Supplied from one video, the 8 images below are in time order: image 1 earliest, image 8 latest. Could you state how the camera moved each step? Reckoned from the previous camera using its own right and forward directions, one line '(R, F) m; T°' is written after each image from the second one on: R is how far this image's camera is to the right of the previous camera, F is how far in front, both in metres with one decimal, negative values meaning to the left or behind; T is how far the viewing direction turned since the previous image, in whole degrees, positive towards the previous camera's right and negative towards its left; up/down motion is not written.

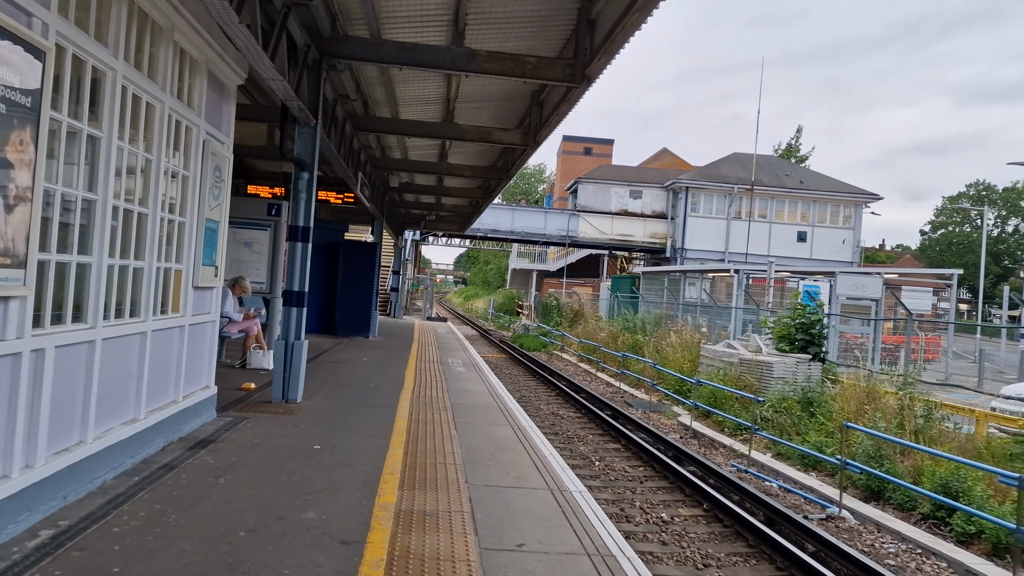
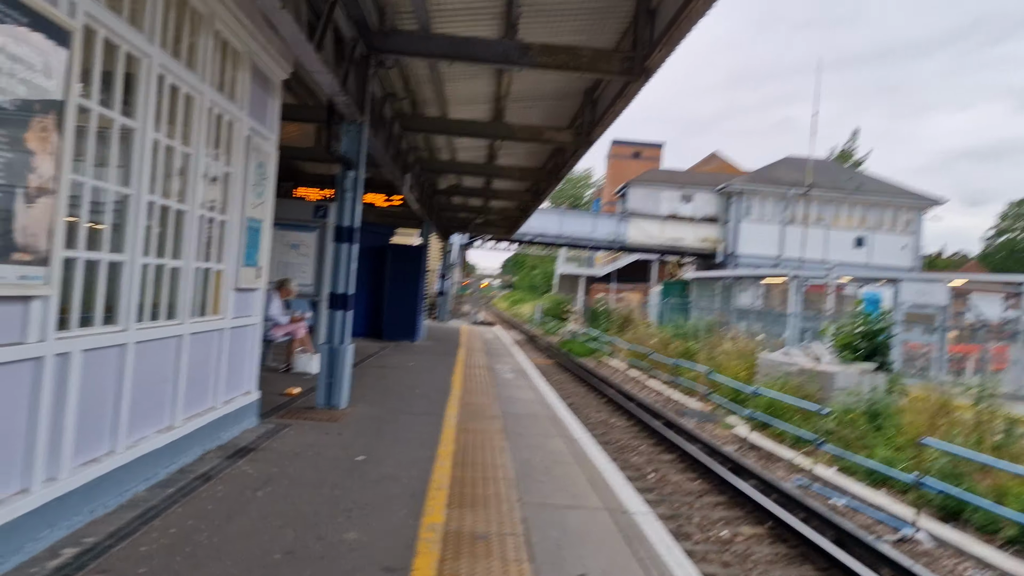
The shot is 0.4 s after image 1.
(-0.1, +0.3) m; -3°
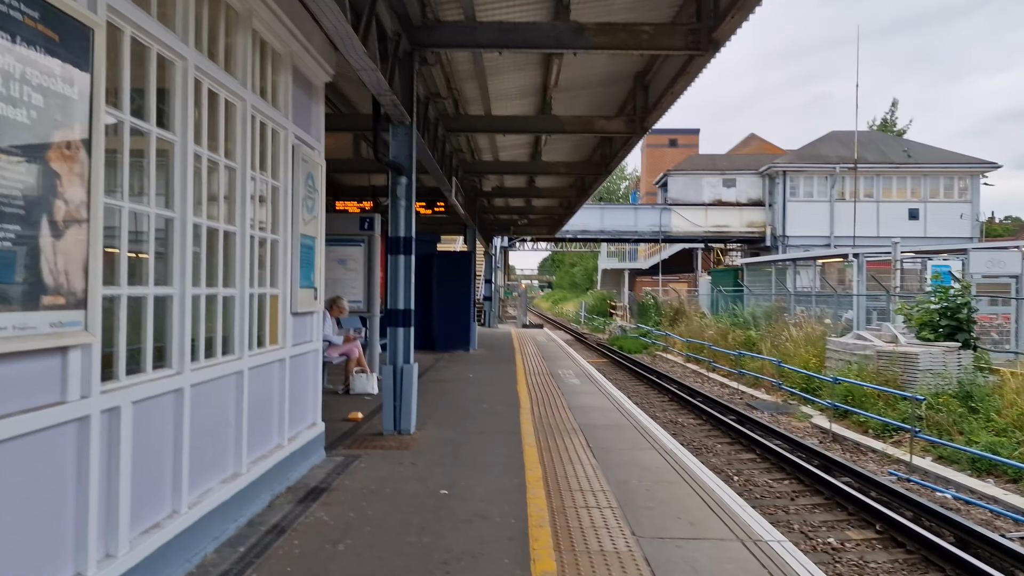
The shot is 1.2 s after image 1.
(-0.2, +0.5) m; -3°
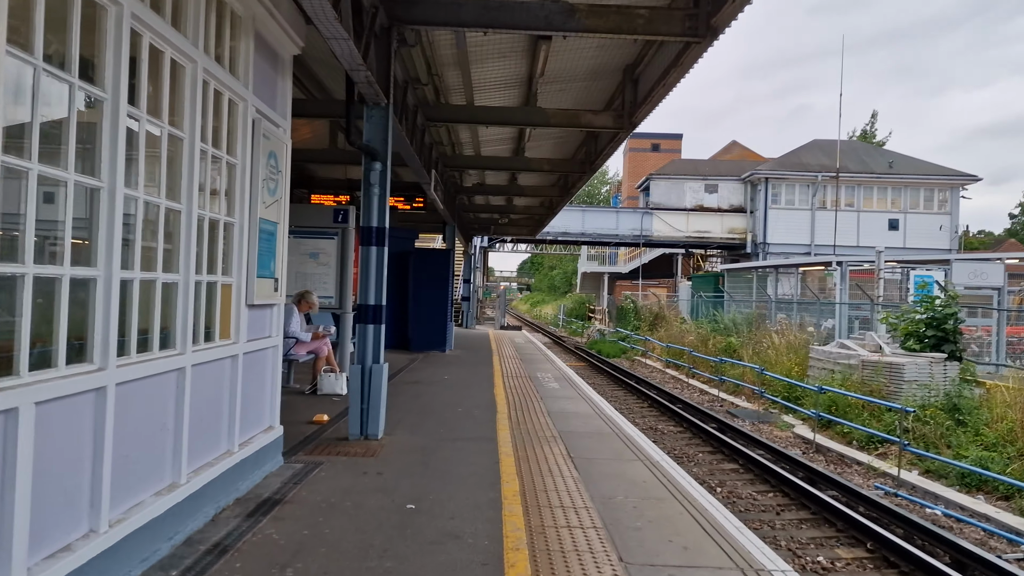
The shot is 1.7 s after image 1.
(0.0, +0.4) m; +2°
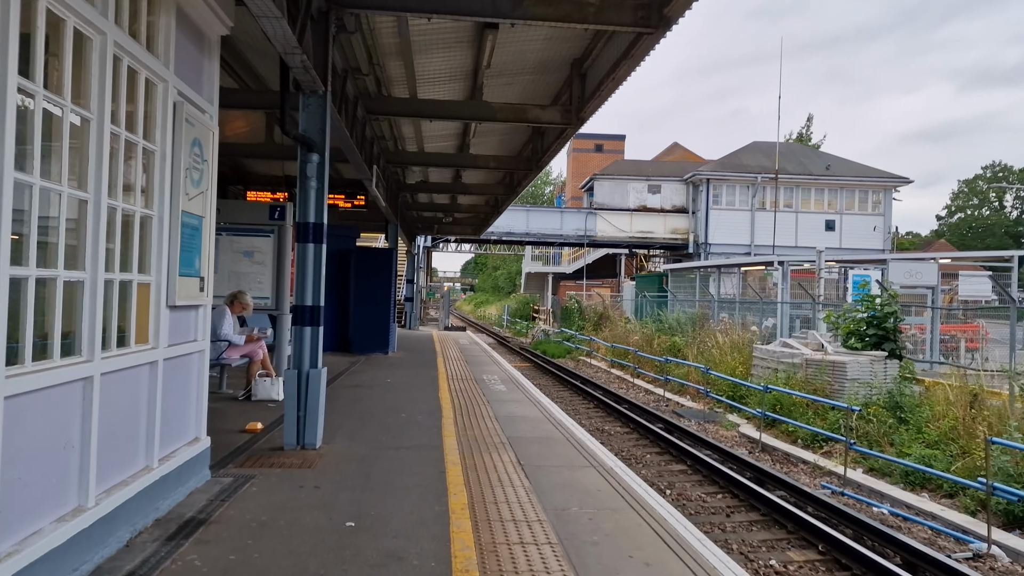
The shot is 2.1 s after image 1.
(0.0, +0.3) m; +4°
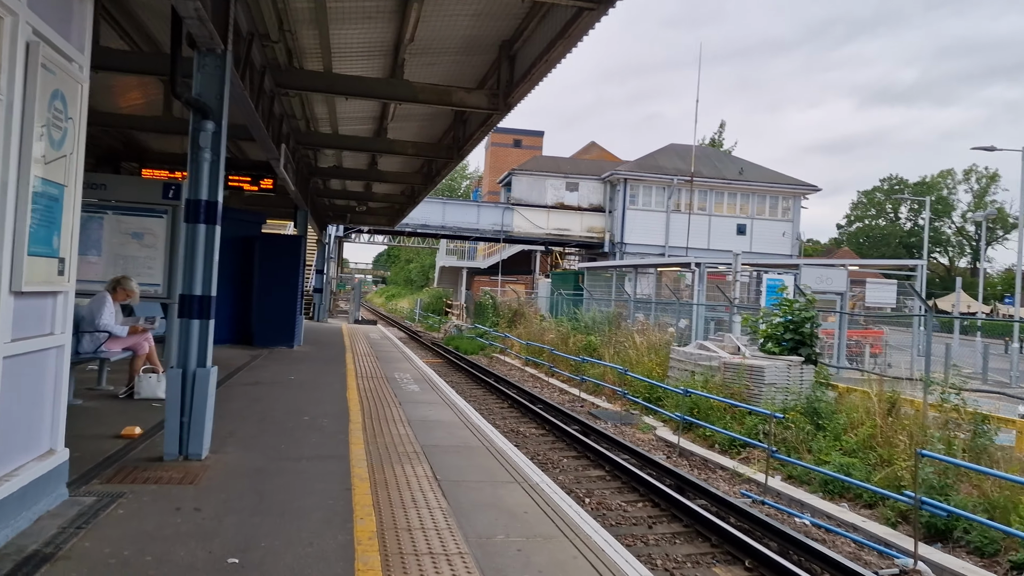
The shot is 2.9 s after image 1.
(-0.1, +0.5) m; +6°
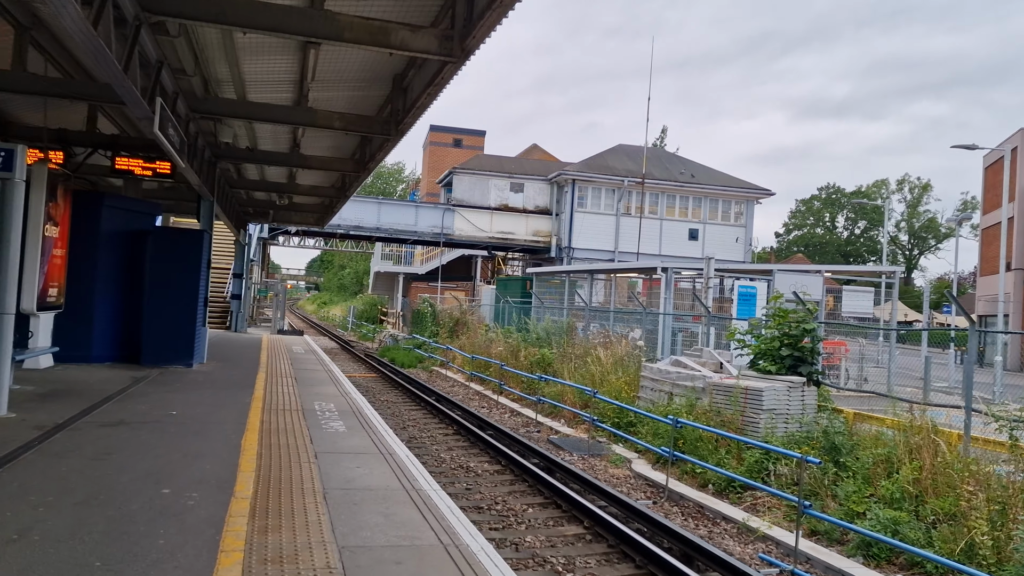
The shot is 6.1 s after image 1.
(-0.2, +2.1) m; +4°
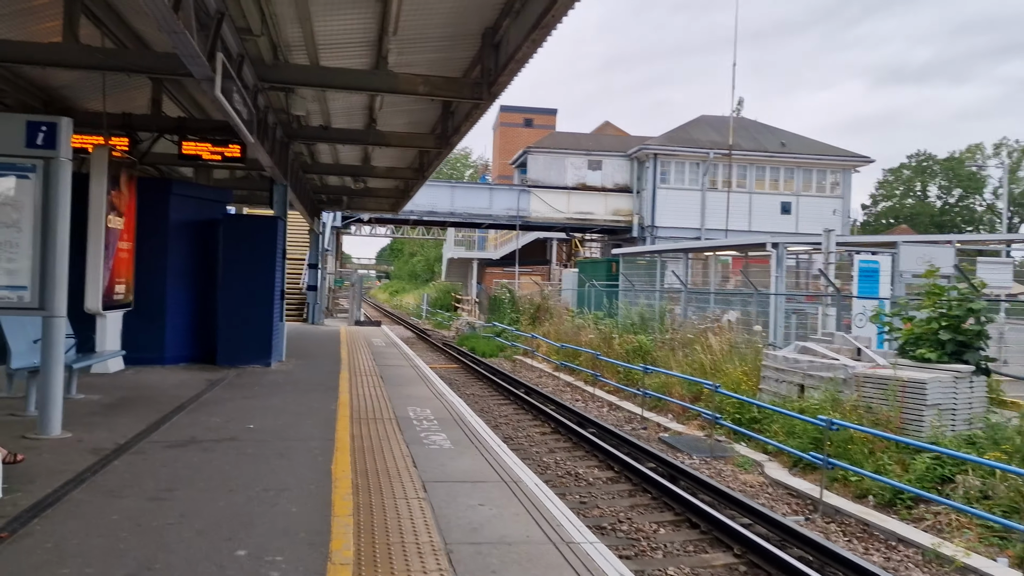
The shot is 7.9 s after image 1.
(-0.5, +1.2) m; -5°
